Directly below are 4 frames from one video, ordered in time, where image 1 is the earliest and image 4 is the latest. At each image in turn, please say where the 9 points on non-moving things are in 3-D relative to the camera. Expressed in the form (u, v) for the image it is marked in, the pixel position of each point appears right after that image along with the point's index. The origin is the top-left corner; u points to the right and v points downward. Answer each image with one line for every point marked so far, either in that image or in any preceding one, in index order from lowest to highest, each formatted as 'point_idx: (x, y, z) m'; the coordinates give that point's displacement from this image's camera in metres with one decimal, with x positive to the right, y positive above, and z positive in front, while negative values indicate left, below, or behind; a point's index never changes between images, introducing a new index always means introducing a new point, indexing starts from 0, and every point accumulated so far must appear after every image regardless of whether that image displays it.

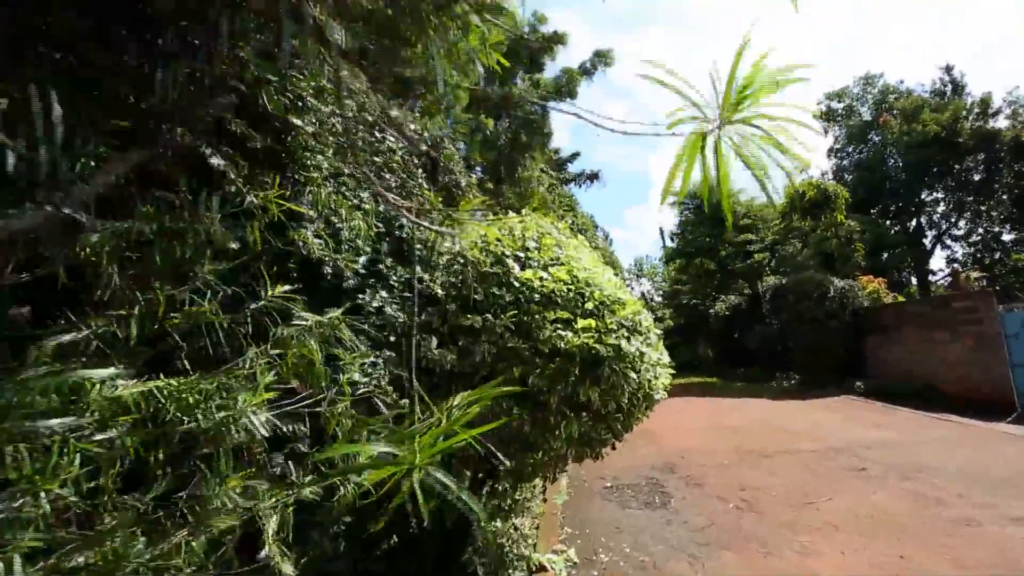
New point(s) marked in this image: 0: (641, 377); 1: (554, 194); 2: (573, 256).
0: (+0.7, -0.5, +2.6) m
1: (+0.8, +1.7, +9.6) m
2: (+0.3, +0.2, +2.8) m
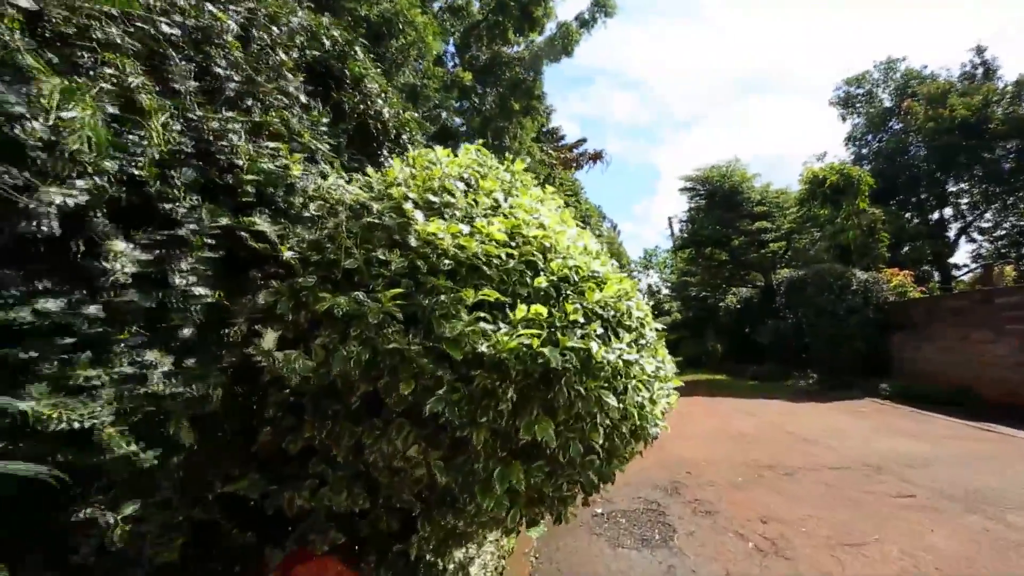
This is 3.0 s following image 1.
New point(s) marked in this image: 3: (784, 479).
0: (+0.4, -0.3, +1.6) m
1: (+0.6, +1.9, +8.5) m
2: (0.0, +0.3, +1.8) m
3: (+2.7, -1.9, +5.1) m
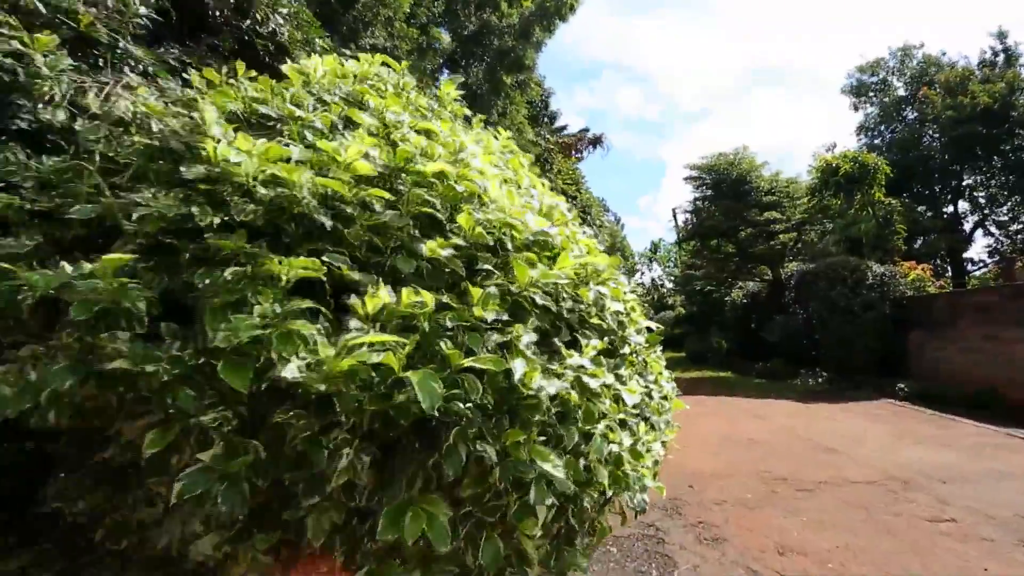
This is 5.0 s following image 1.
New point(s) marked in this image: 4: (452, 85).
0: (+0.1, -0.3, +0.9) m
1: (+0.5, +2.0, +7.8) m
2: (-0.2, +0.3, +1.1) m
3: (+2.5, -1.8, +4.4) m
4: (-0.2, +0.6, +1.6) m
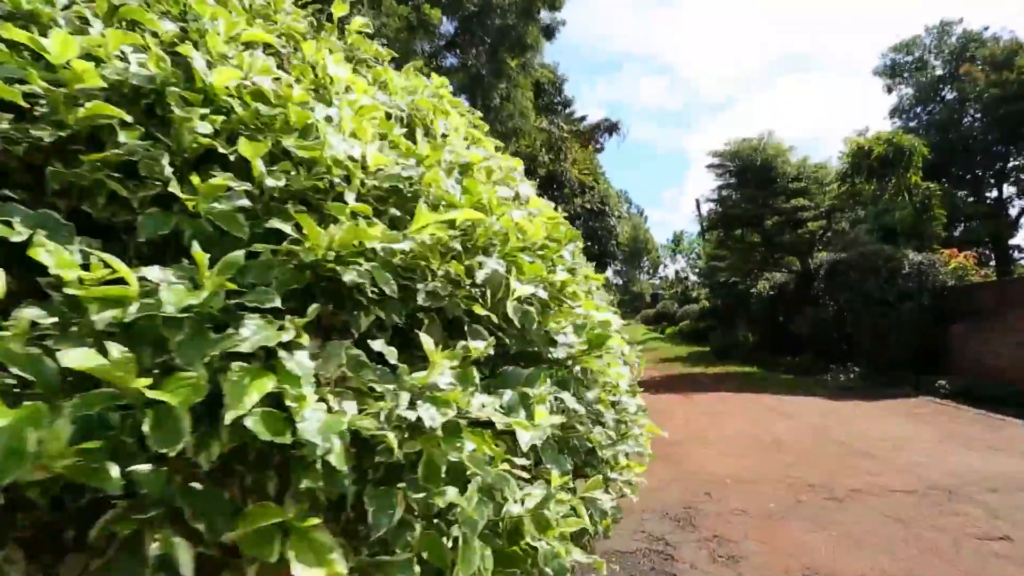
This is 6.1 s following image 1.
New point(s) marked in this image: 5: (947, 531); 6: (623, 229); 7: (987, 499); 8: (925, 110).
0: (-0.1, -0.3, +0.6) m
1: (+0.6, +2.1, +7.5) m
2: (-0.4, +0.4, +0.8) m
3: (+2.4, -1.7, +4.0) m
4: (-0.3, +0.6, +1.2) m
5: (+3.0, -1.7, +3.5) m
6: (+1.9, +1.0, +8.6) m
7: (+3.8, -1.7, +4.0) m
8: (+11.2, +4.9, +13.7) m
